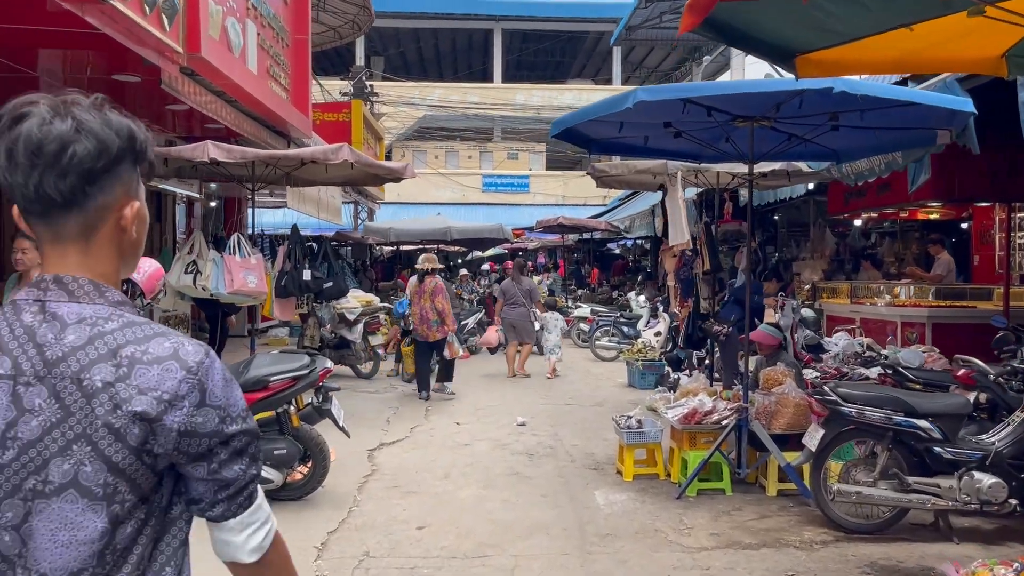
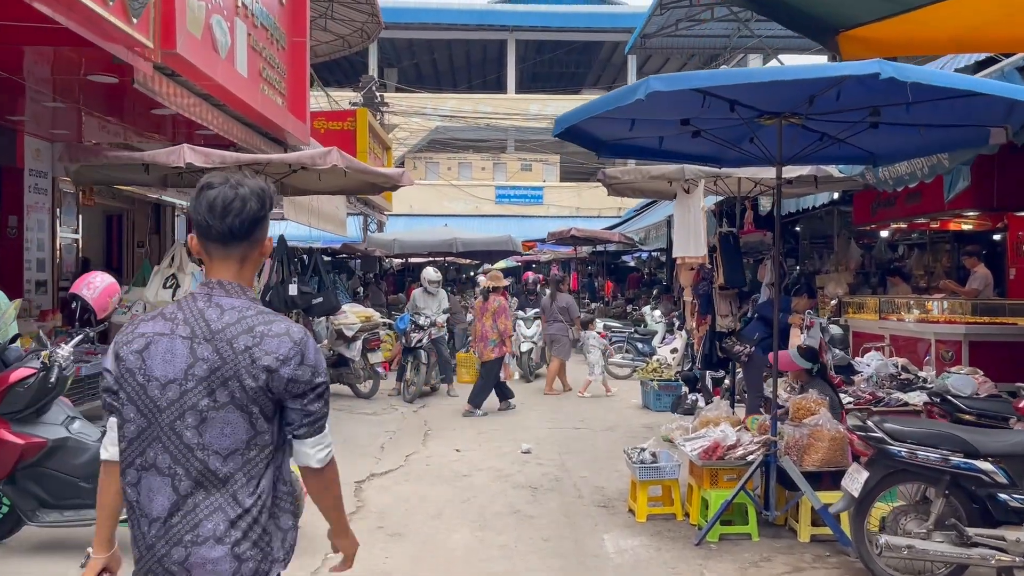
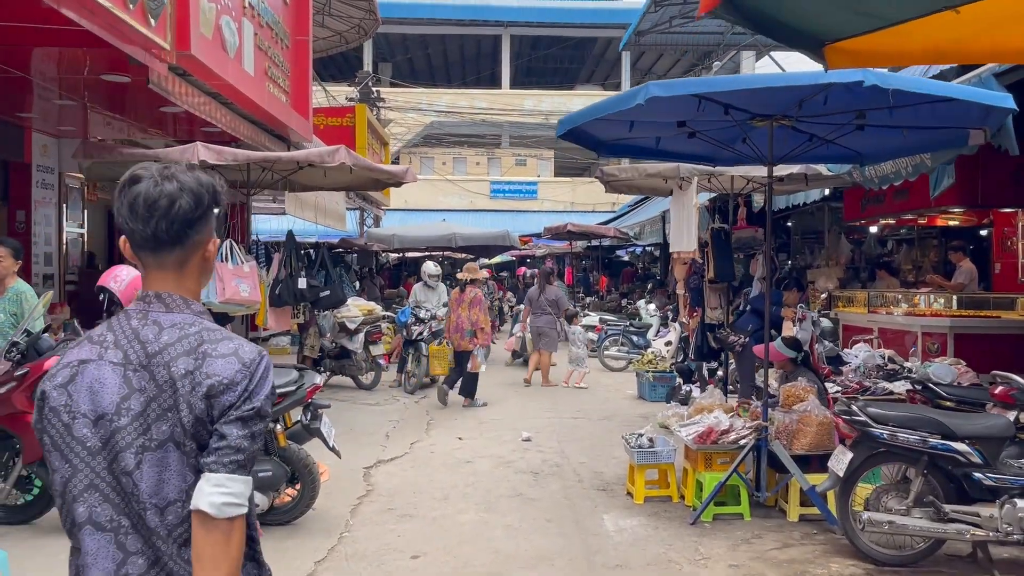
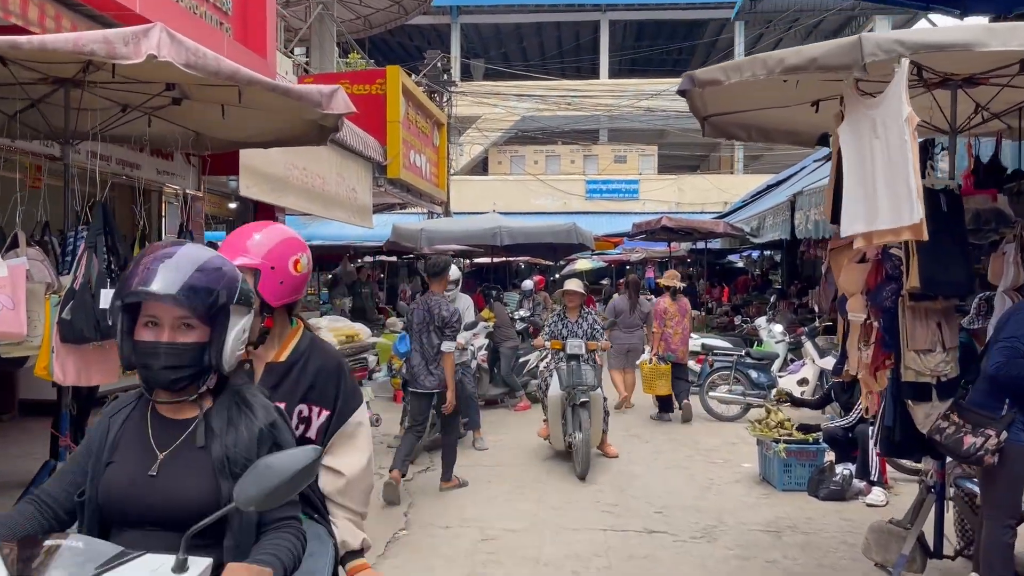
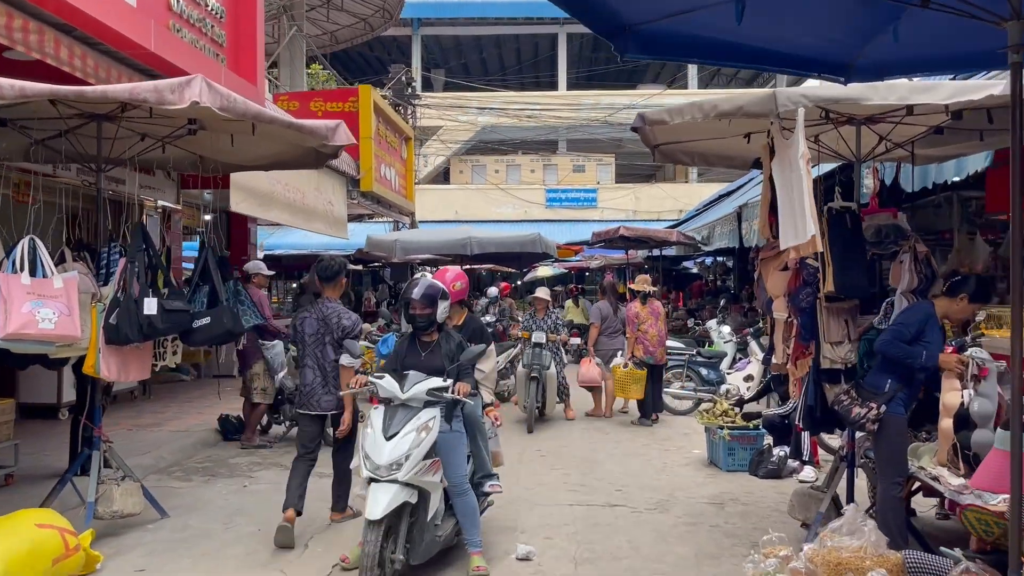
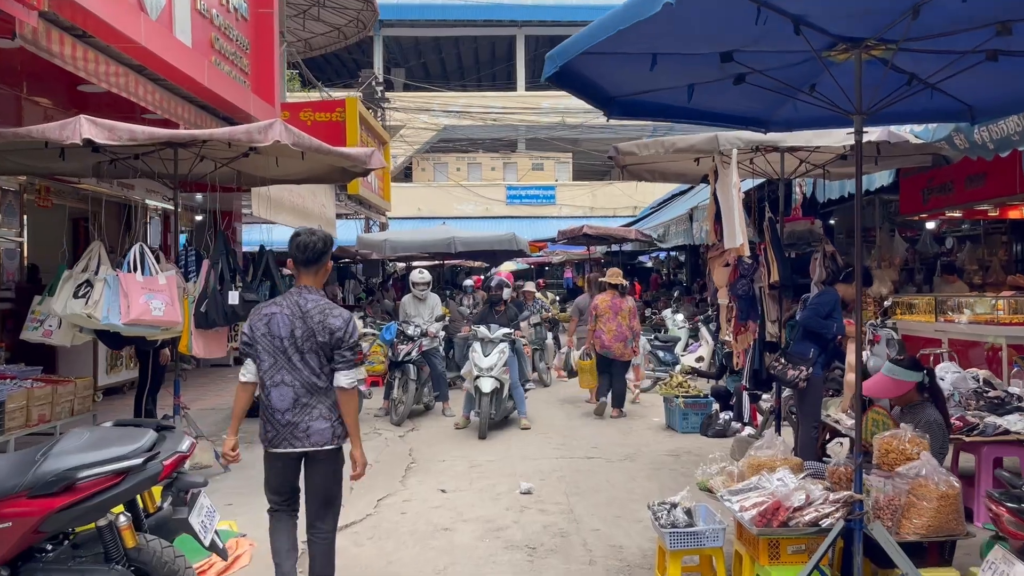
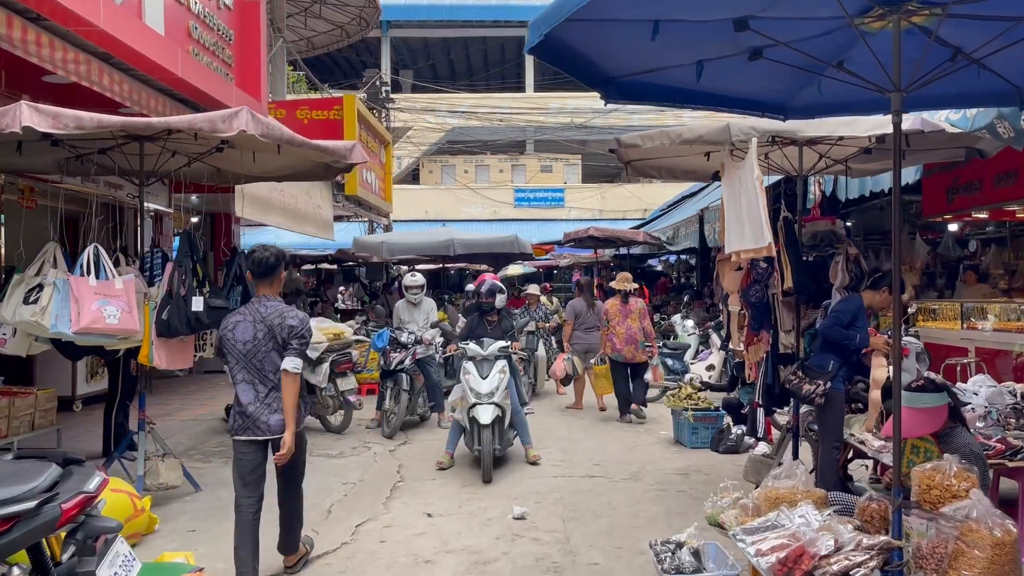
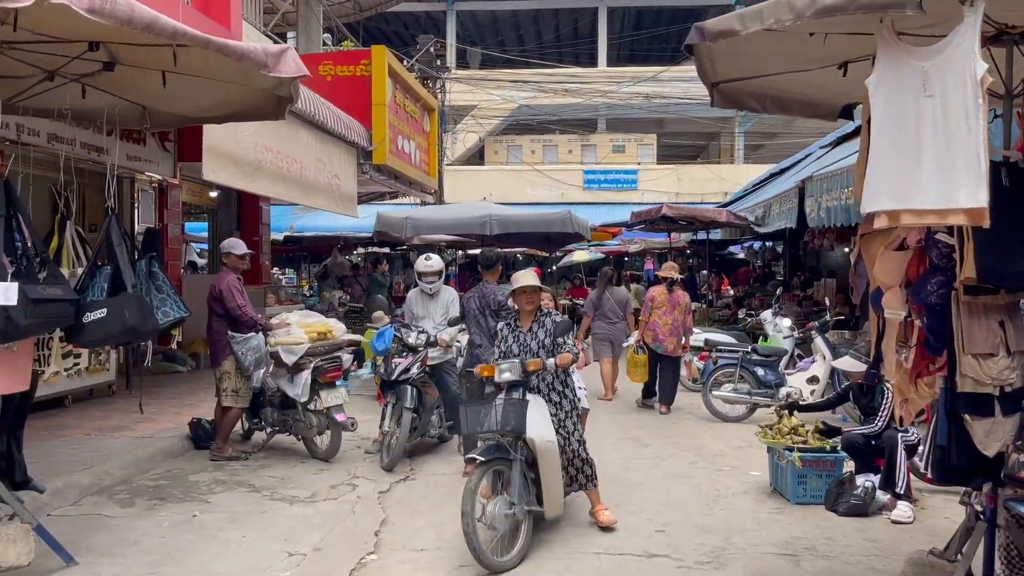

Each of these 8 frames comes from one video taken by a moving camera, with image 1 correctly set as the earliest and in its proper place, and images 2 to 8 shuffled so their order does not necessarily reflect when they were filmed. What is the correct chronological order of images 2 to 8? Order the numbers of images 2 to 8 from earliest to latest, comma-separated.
3, 2, 6, 7, 5, 4, 8
